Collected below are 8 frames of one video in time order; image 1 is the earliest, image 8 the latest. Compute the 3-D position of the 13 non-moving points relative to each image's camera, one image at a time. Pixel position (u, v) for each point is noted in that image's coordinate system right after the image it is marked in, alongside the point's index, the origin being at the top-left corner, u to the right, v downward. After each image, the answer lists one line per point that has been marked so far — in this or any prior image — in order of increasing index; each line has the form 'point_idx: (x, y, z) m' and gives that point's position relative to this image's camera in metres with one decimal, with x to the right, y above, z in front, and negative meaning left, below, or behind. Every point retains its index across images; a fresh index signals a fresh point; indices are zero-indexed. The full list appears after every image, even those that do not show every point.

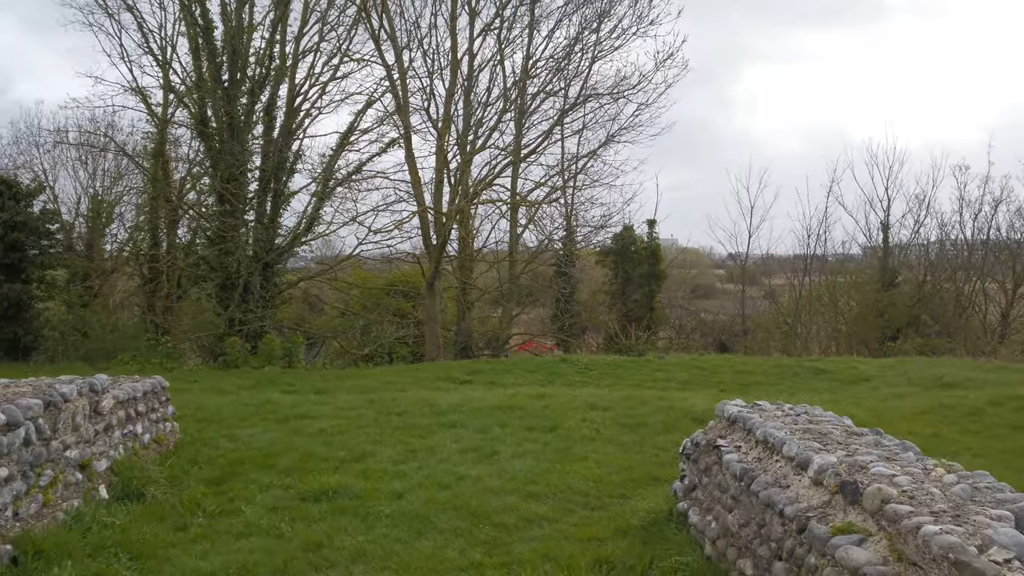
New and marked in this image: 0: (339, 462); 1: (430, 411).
0: (-1.4, -1.4, +6.0) m
1: (-0.9, -1.3, +8.1) m
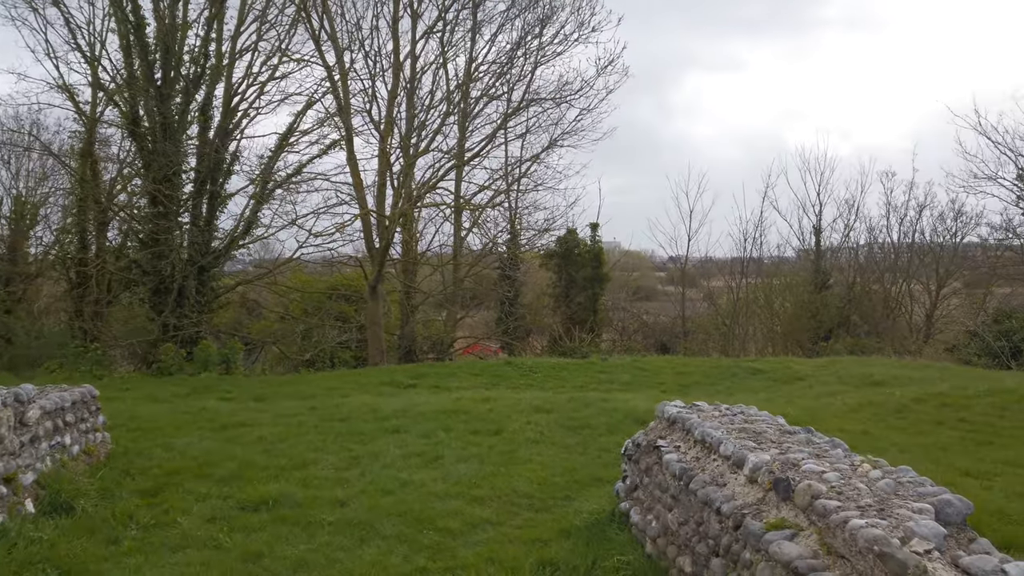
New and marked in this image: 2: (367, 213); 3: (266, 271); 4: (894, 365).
0: (-1.8, -1.4, +5.9) m
1: (-1.5, -1.4, +8.1) m
2: (-3.3, +1.7, +16.8) m
3: (-4.4, +0.3, +13.2) m
4: (+6.8, -1.4, +13.4) m
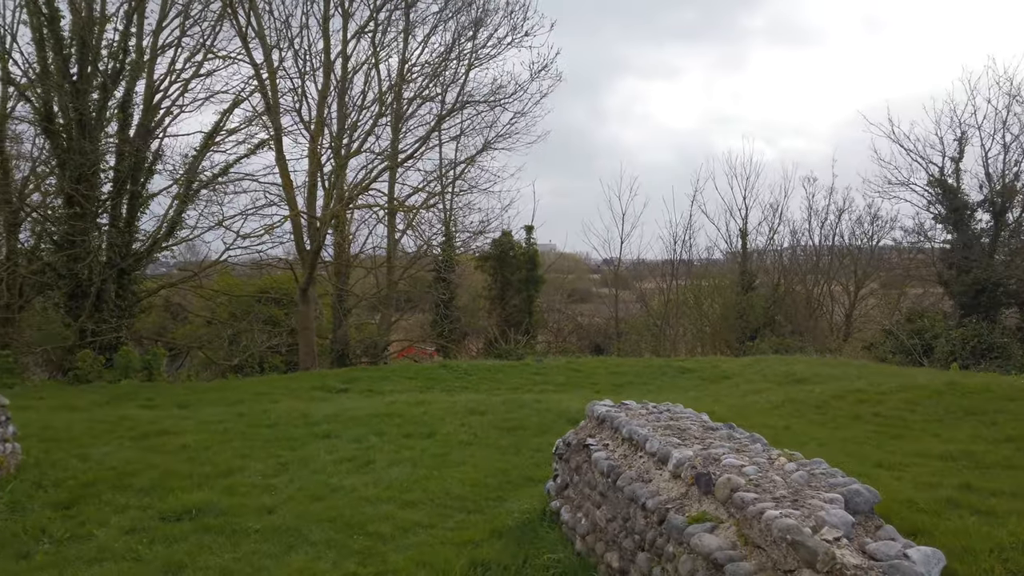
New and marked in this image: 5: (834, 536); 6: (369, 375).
0: (-2.4, -1.5, +5.7) m
1: (-2.2, -1.4, +7.9) m
2: (-4.8, +1.6, +16.5) m
3: (-5.5, +0.2, +12.8) m
4: (+5.6, -1.4, +13.9) m
5: (+1.0, -0.8, +2.4) m
6: (-2.8, -1.7, +14.7) m
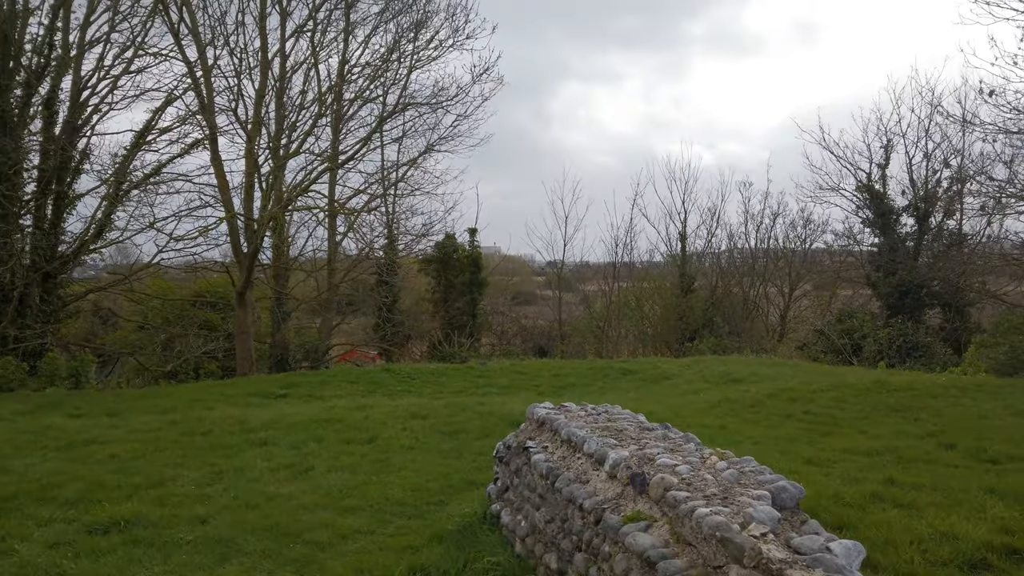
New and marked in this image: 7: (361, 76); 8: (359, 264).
0: (-2.8, -1.5, +5.5) m
1: (-2.8, -1.5, +7.7) m
2: (-6.0, +1.6, +16.1) m
3: (-6.5, +0.2, +12.3) m
4: (+4.6, -1.4, +14.3) m
5: (+0.8, -0.8, +2.5) m
6: (-3.9, -1.8, +14.5) m
7: (-3.5, +4.9, +17.4) m
8: (-3.8, +0.6, +18.8) m
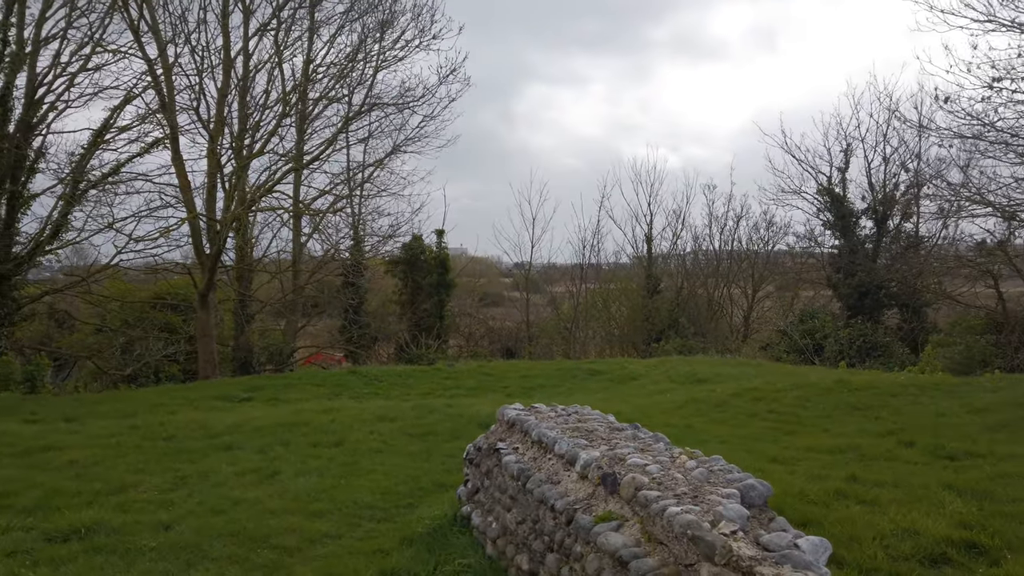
0: (-3.0, -1.5, +5.4) m
1: (-3.1, -1.5, +7.6) m
2: (-6.7, +1.5, +15.8) m
3: (-7.0, +0.1, +12.0) m
4: (+4.0, -1.5, +14.5) m
5: (+0.7, -0.8, +2.5) m
6: (-4.5, -1.8, +14.3) m
7: (-4.3, +4.9, +17.3) m
8: (-4.6, +0.6, +18.6) m
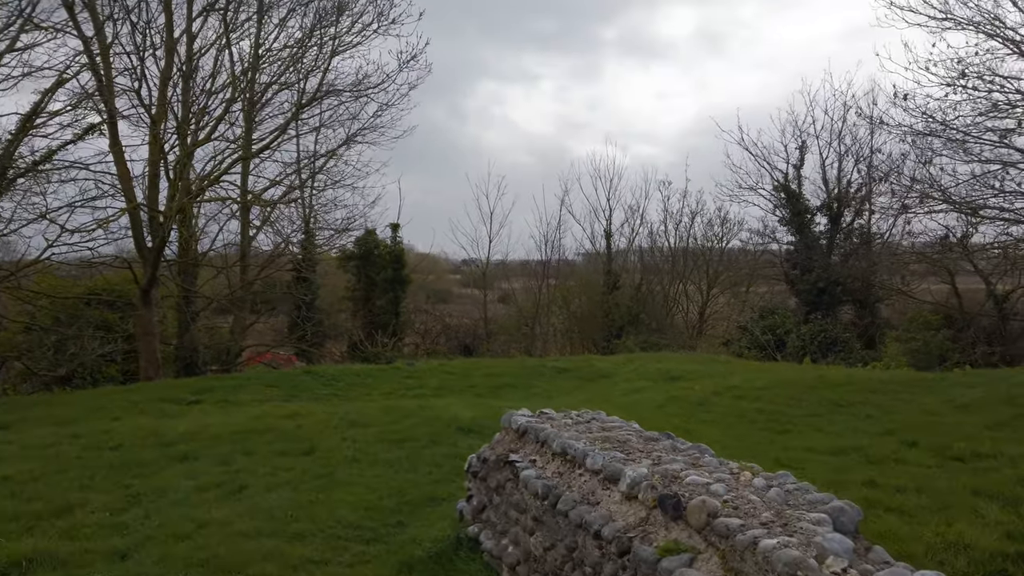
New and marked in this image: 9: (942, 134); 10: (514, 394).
0: (-3.0, -1.5, +4.7) m
1: (-3.3, -1.4, +6.9) m
2: (-7.4, +1.6, +14.9) m
3: (-7.4, +0.2, +11.0) m
4: (+3.3, -1.4, +14.3) m
5: (+0.9, -0.8, +2.1) m
6: (-5.2, -1.7, +13.5) m
7: (-5.1, +5.0, +16.4) m
8: (-5.6, +0.7, +17.7) m
9: (+8.9, +3.2, +15.5) m
10: (0.0, -1.7, +11.9) m
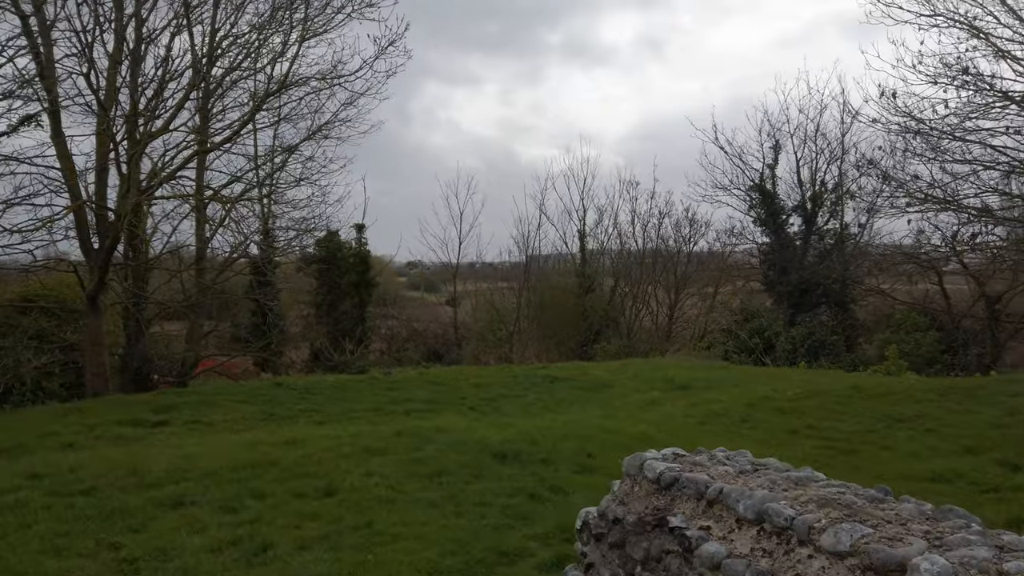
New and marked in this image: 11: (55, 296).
0: (-2.5, -1.5, +3.6) m
1: (-2.9, -1.5, +5.8) m
2: (-7.6, +1.5, +13.4) m
3: (-7.3, +0.1, +9.6) m
4: (+3.1, -1.4, +13.6) m
5: (+1.7, -0.8, +1.3) m
6: (-5.2, -1.8, +12.2) m
7: (-5.5, +4.9, +15.1) m
8: (-6.0, +0.5, +16.4) m
9: (+8.6, +3.2, +15.3) m
10: (+0.1, -1.7, +11.0) m
11: (-8.9, -0.2, +14.7) m
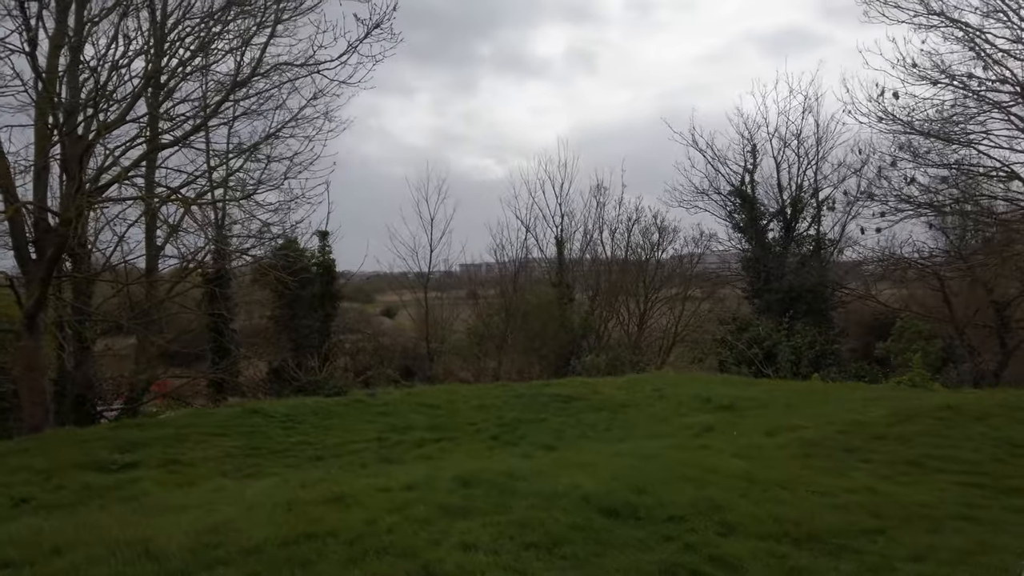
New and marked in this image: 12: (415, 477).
0: (-1.4, -1.6, +2.1) m
1: (-2.0, -1.6, +4.3) m
2: (-7.5, +1.2, +11.5) m
3: (-6.8, -0.1, +7.7) m
4: (+3.2, -1.6, +12.6) m
5: (+2.9, -0.9, +0.2) m
6: (-4.9, -2.1, +10.4) m
7: (-5.5, +4.6, +13.4) m
8: (-6.1, +0.3, +14.6) m
9: (+8.6, +3.0, +14.8) m
10: (+0.4, -1.9, +9.7) m
11: (-8.8, -0.5, +12.7) m
12: (-0.8, -1.6, +6.4) m
